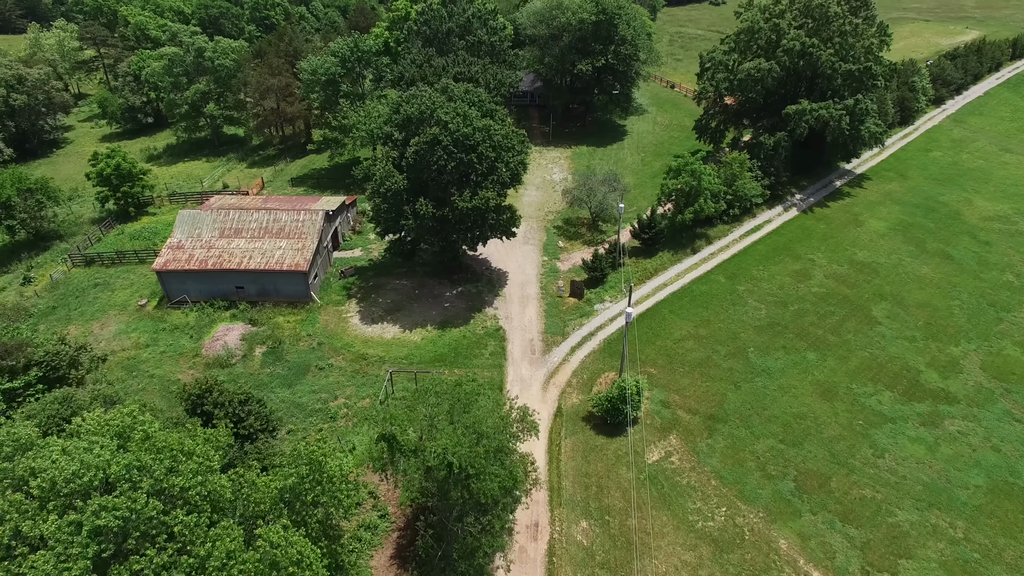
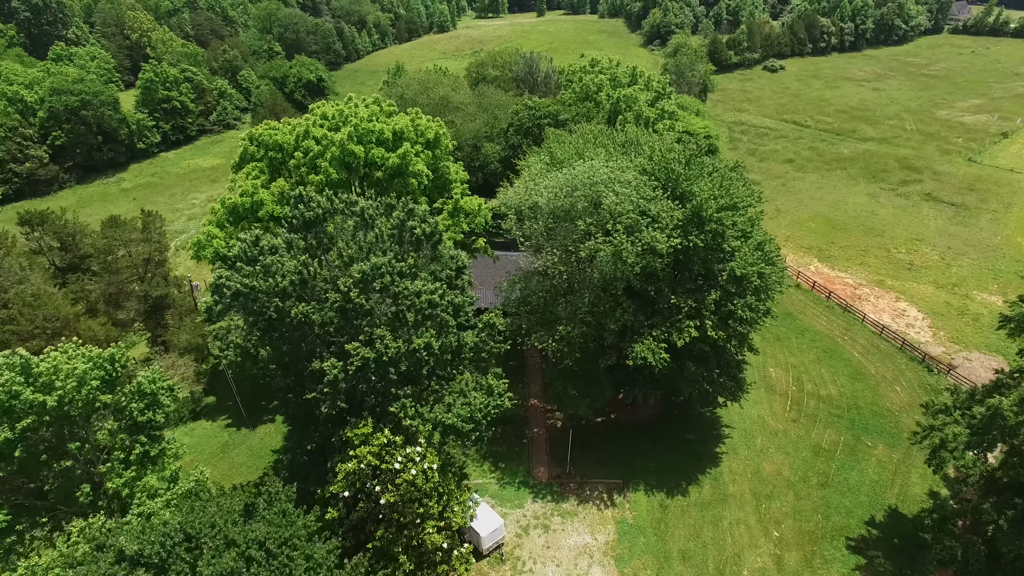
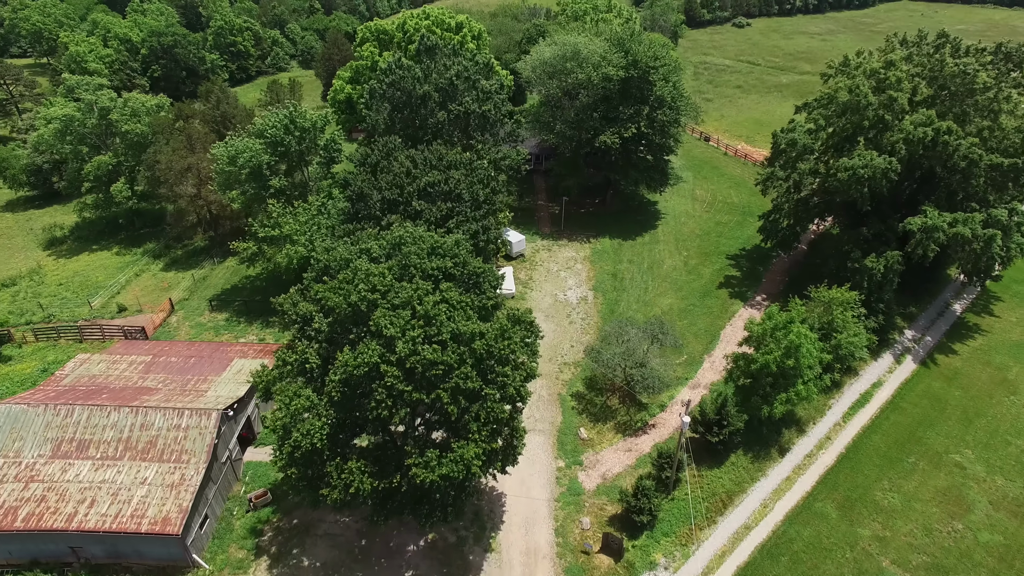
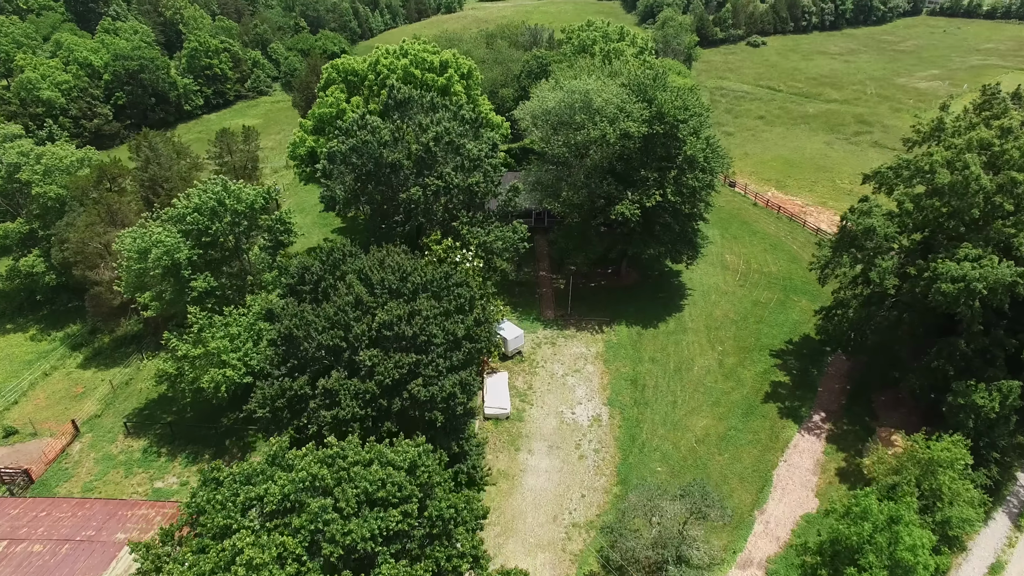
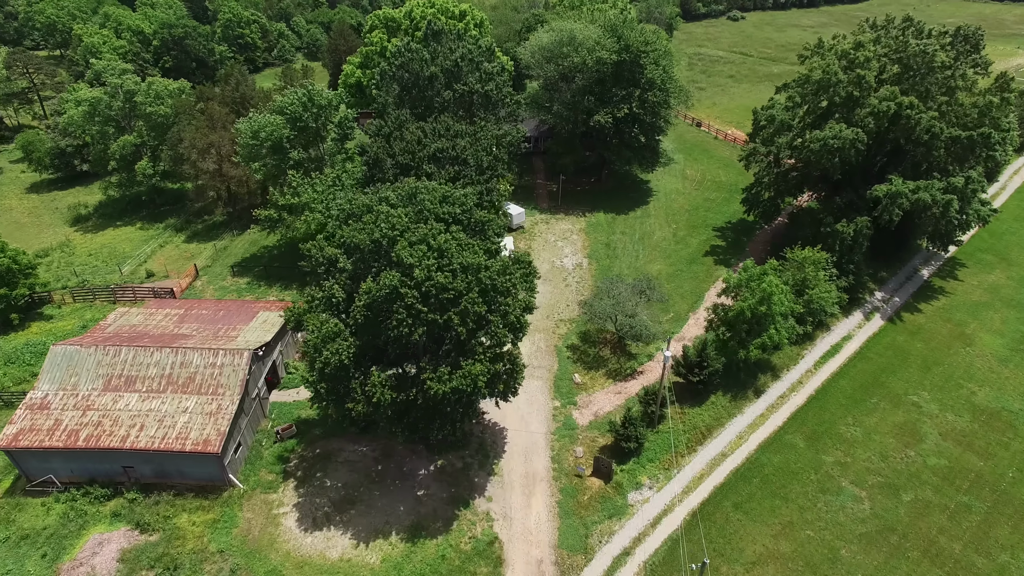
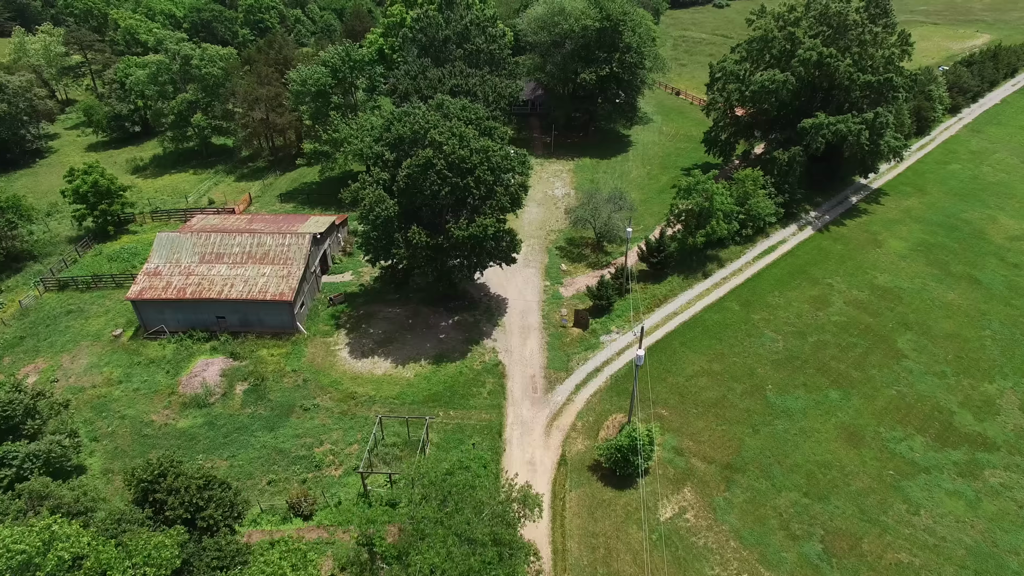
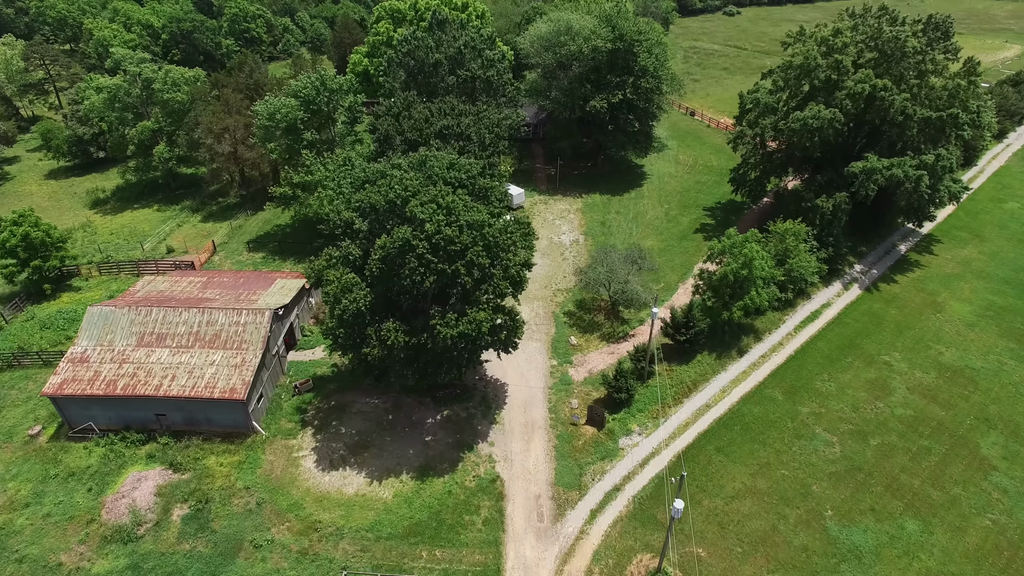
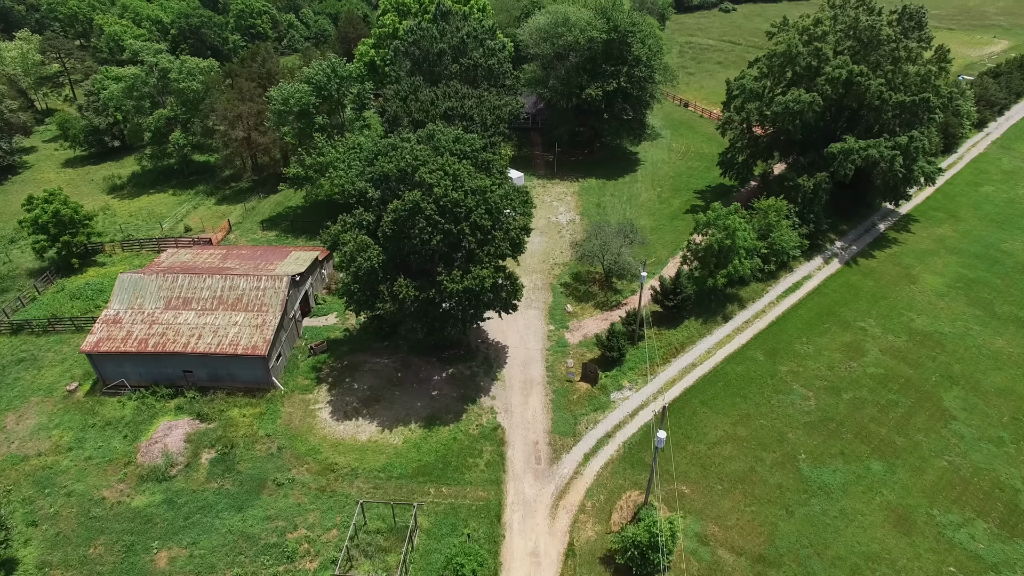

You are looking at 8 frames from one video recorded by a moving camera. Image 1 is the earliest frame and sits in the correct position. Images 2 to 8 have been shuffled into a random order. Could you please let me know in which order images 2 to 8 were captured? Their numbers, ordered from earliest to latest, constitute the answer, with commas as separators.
6, 8, 7, 5, 3, 4, 2
